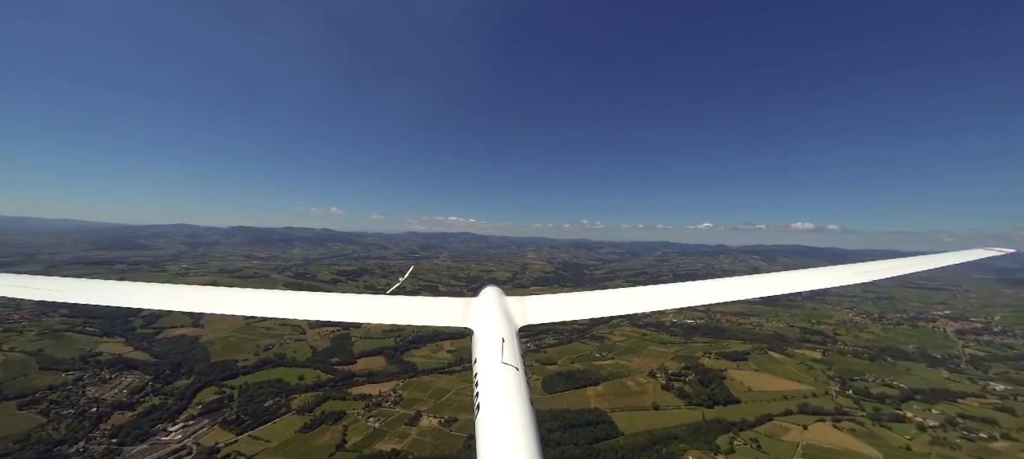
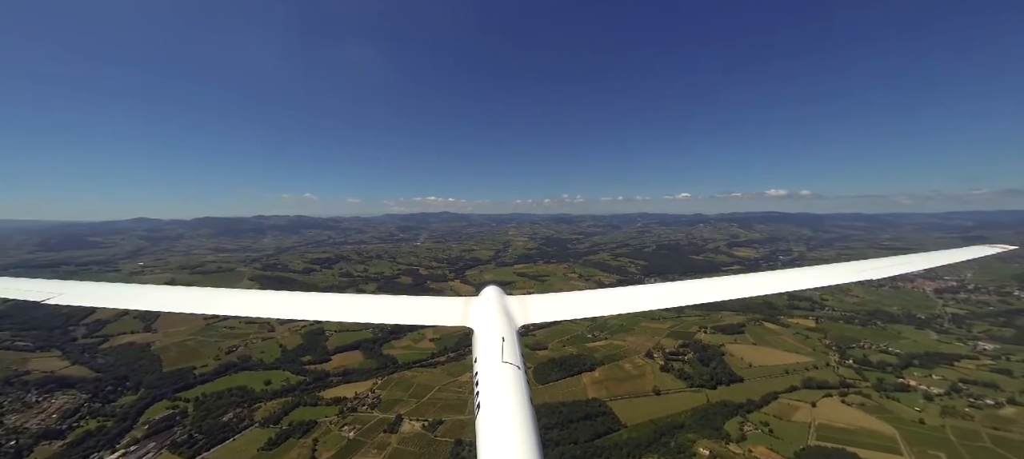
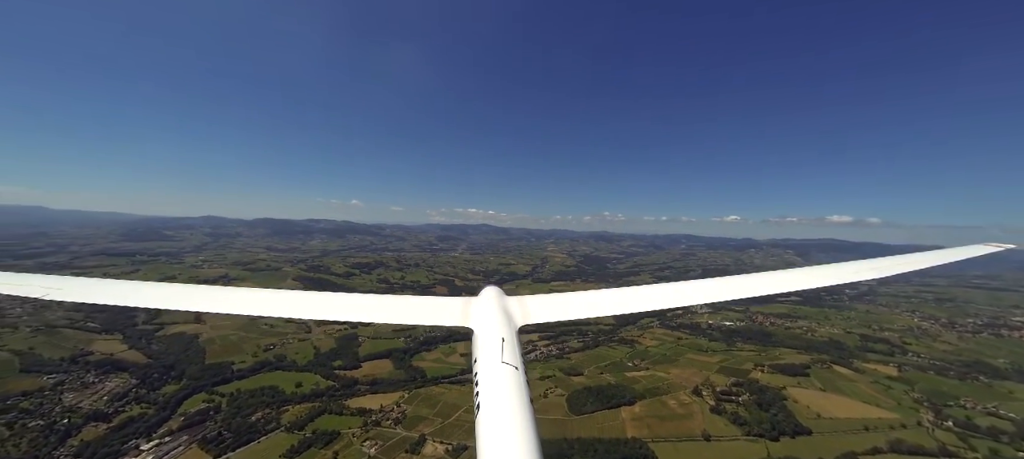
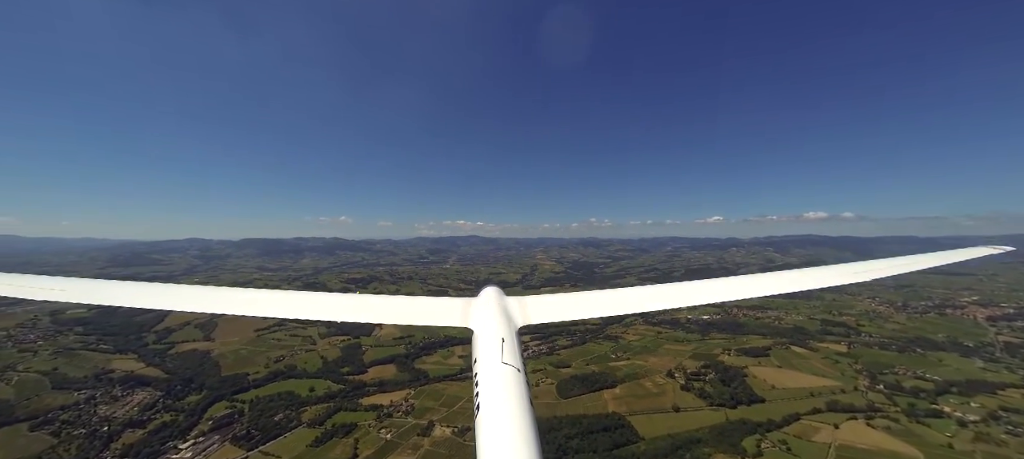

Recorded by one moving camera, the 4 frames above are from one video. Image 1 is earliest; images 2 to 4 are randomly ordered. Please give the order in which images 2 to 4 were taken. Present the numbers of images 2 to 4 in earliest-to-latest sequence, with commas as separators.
4, 2, 3
